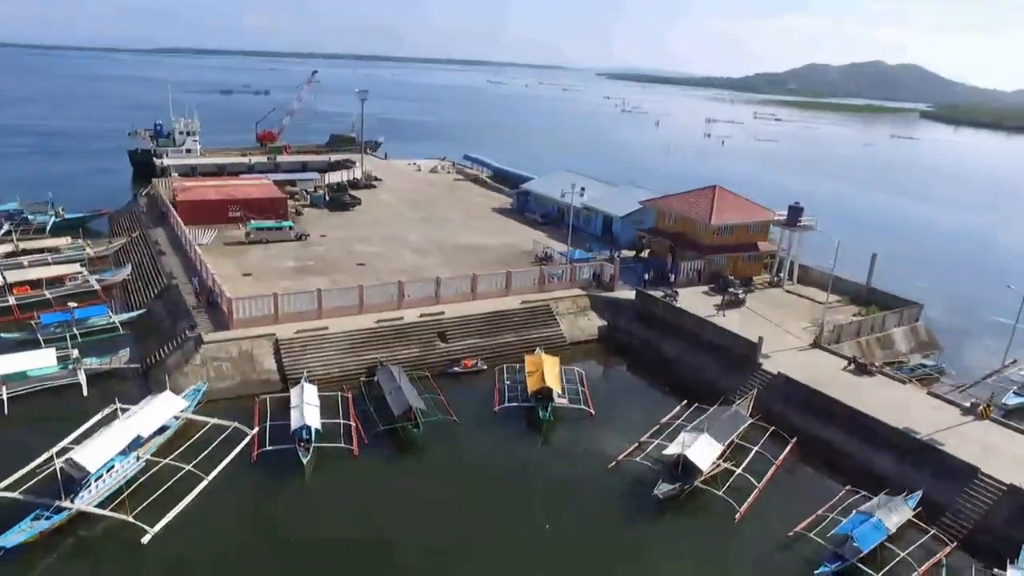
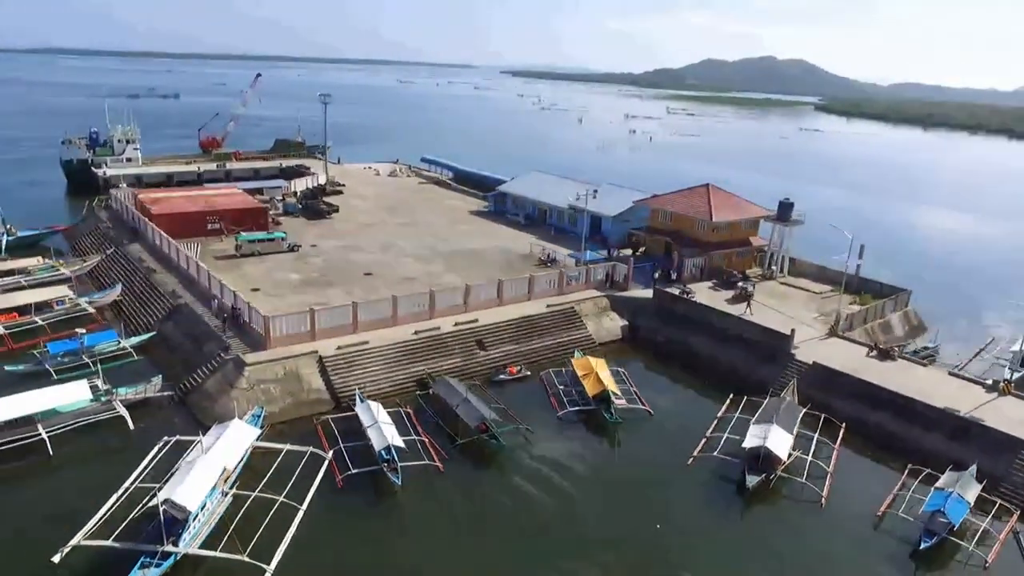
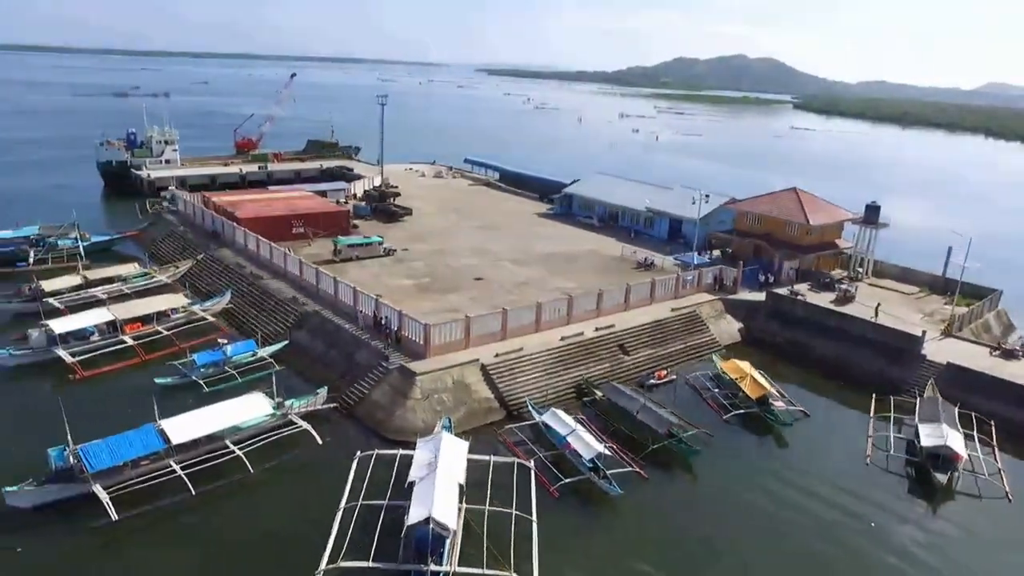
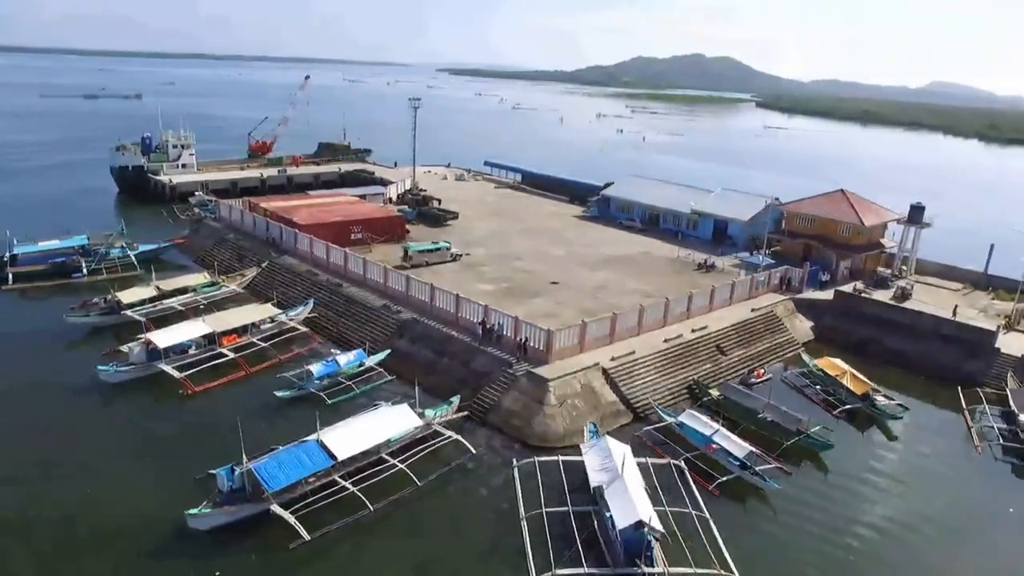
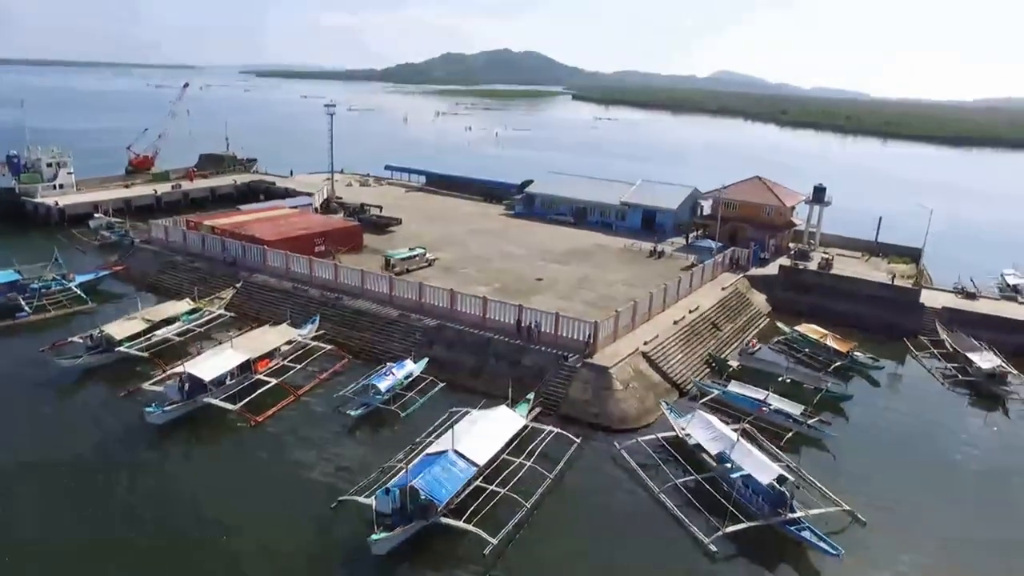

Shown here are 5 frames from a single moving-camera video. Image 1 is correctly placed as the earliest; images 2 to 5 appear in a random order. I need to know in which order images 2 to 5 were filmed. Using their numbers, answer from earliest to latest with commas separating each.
2, 3, 4, 5
